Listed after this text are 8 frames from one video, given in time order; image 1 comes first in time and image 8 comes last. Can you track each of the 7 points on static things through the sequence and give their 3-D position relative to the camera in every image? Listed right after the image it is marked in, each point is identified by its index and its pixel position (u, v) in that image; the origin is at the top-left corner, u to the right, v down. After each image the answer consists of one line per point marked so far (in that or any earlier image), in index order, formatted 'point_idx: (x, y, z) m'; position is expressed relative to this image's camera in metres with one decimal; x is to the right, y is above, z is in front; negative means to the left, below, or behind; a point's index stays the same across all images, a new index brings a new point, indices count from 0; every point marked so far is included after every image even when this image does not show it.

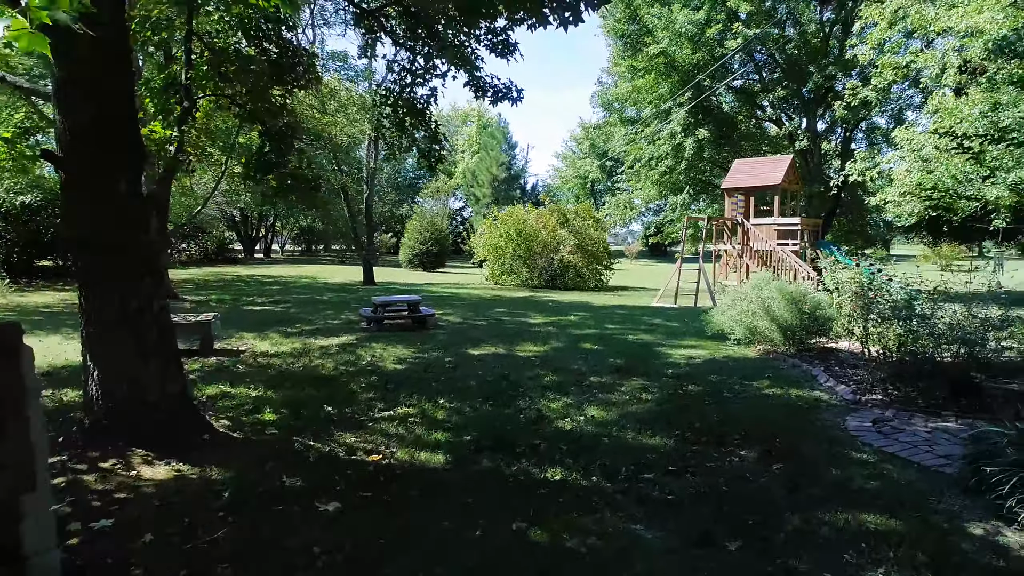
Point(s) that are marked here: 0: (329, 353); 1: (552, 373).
0: (-2.2, -0.8, +8.7) m
1: (+0.4, -0.9, +7.5) m
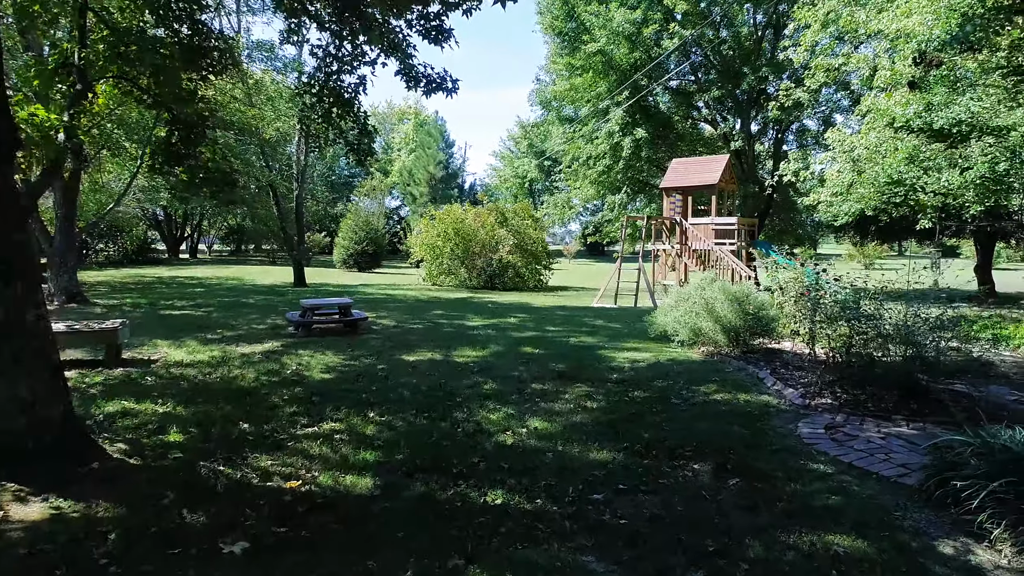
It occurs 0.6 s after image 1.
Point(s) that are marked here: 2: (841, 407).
0: (-3.0, -0.8, +8.1) m
1: (-0.2, -0.9, +7.1) m
2: (+2.7, -1.0, +5.8) m
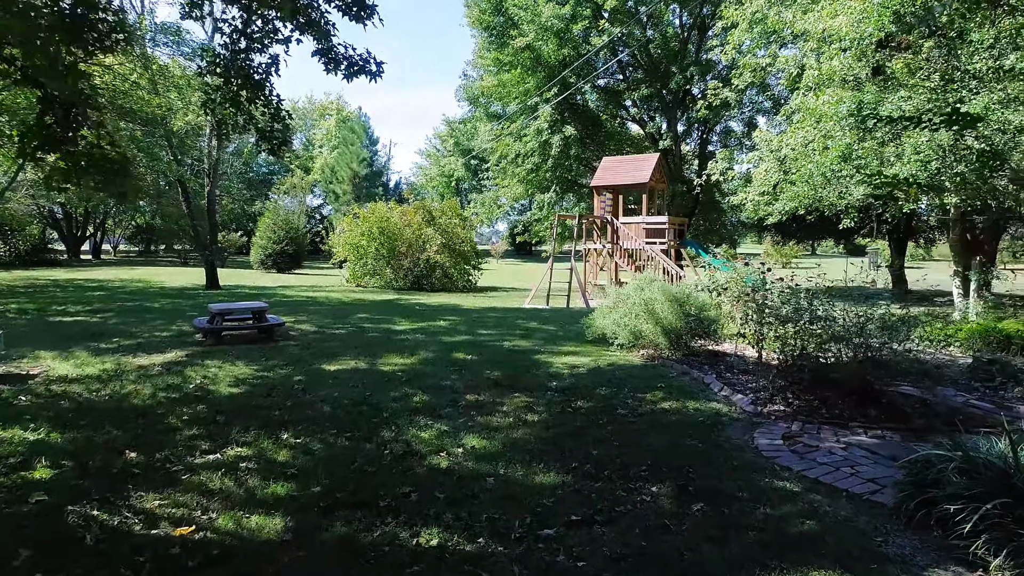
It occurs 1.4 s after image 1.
0: (-3.7, -0.9, +7.2) m
1: (-0.8, -0.9, +6.5) m
2: (+2.2, -1.0, +5.4) m
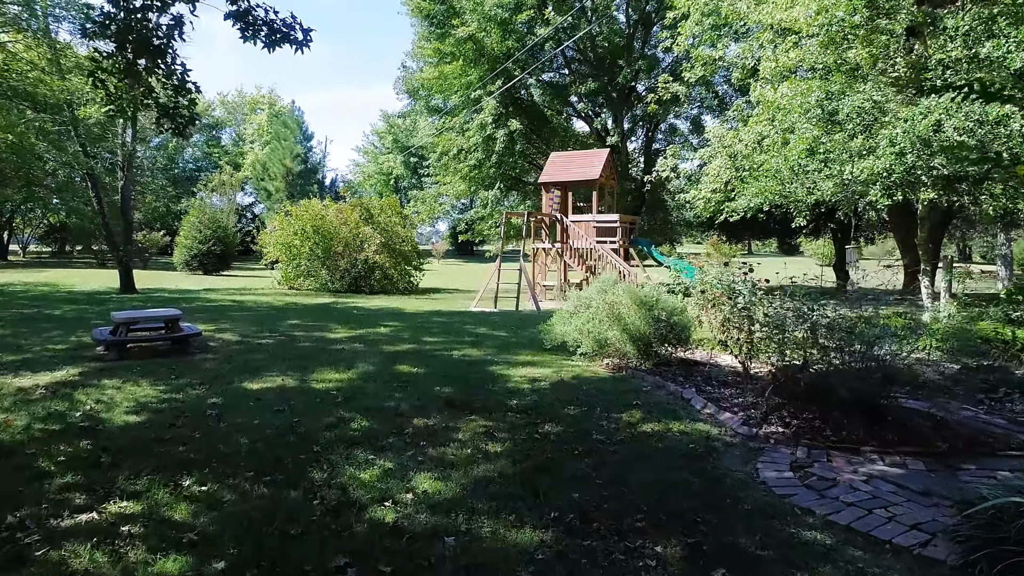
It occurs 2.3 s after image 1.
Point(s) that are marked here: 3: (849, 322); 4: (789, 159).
0: (-4.1, -0.9, +6.0) m
1: (-1.2, -1.0, +5.5) m
2: (+1.9, -1.0, +4.7) m
3: (+2.6, -0.3, +5.5) m
4: (+3.8, +1.8, +10.2) m
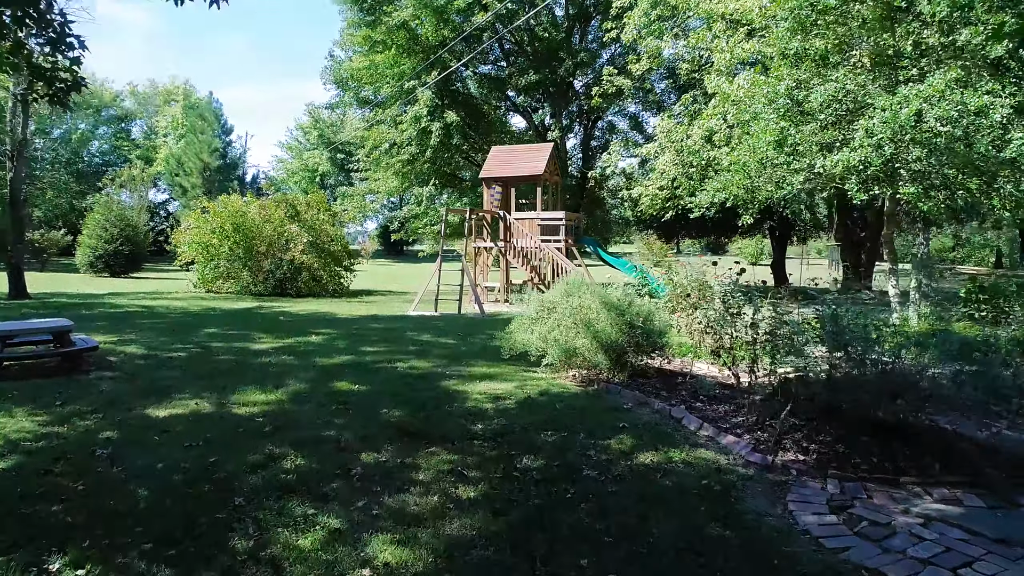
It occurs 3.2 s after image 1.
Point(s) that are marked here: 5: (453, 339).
0: (-4.3, -1.0, +4.7) m
1: (-1.4, -1.0, +4.5) m
2: (+1.7, -1.0, +4.0) m
3: (+2.4, -0.3, +4.9) m
4: (+3.1, +1.8, +9.7) m
5: (-0.8, -0.7, +9.2) m
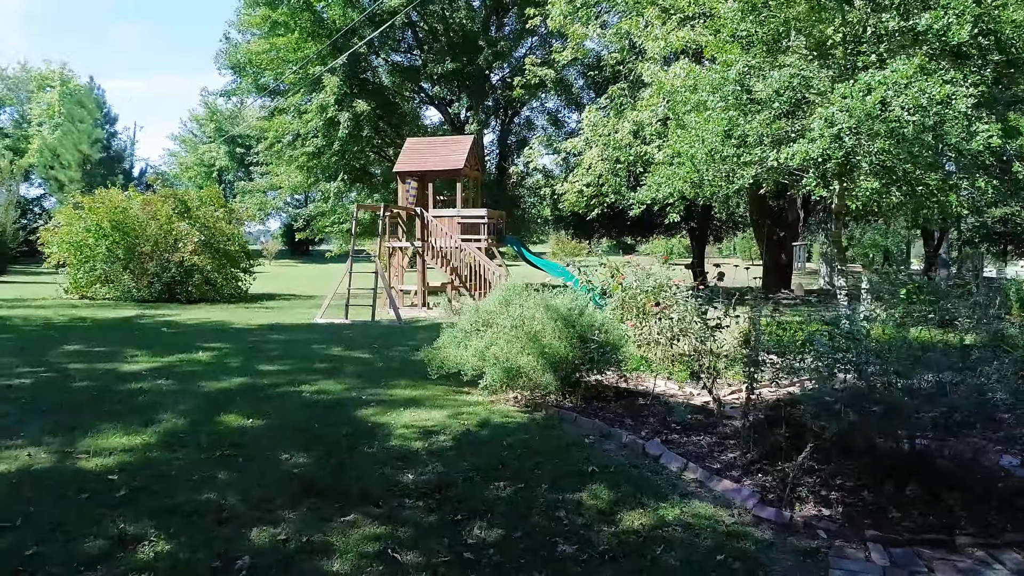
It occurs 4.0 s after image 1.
0: (-4.6, -1.1, +3.1) m
1: (-1.6, -1.1, +3.3) m
2: (+1.5, -1.1, +3.2) m
3: (+2.0, -0.4, +4.1) m
4: (+2.2, +1.8, +9.0) m
5: (-1.6, -0.7, +8.1) m
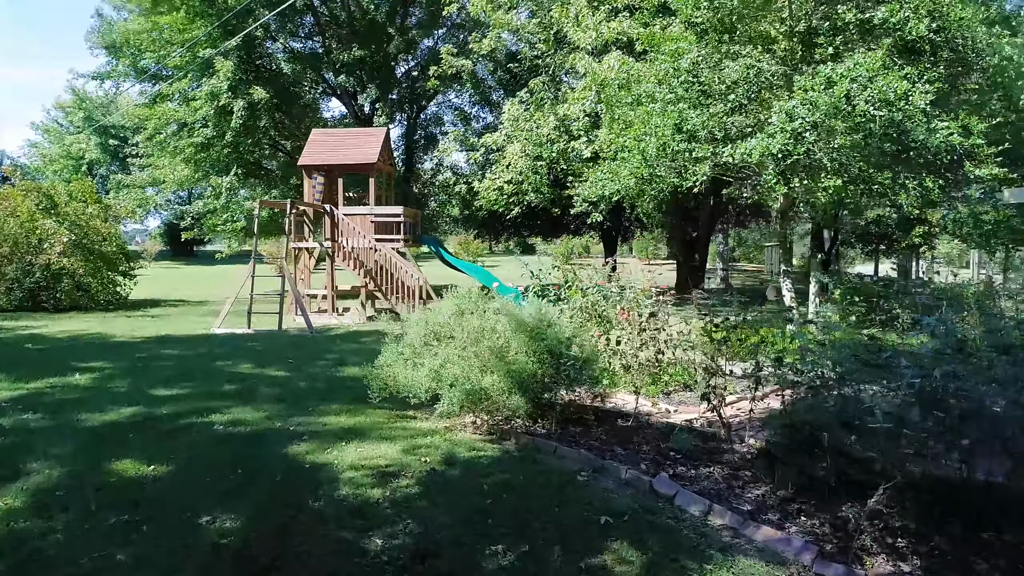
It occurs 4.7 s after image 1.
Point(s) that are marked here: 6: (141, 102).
0: (-4.4, -1.2, +1.7) m
1: (-1.5, -1.2, +2.3) m
2: (+1.6, -1.1, +2.7) m
3: (+2.0, -0.4, +3.6) m
4: (+1.3, +1.8, +8.5) m
5: (-2.2, -0.8, +7.0) m
6: (-10.1, +5.1, +19.5) m
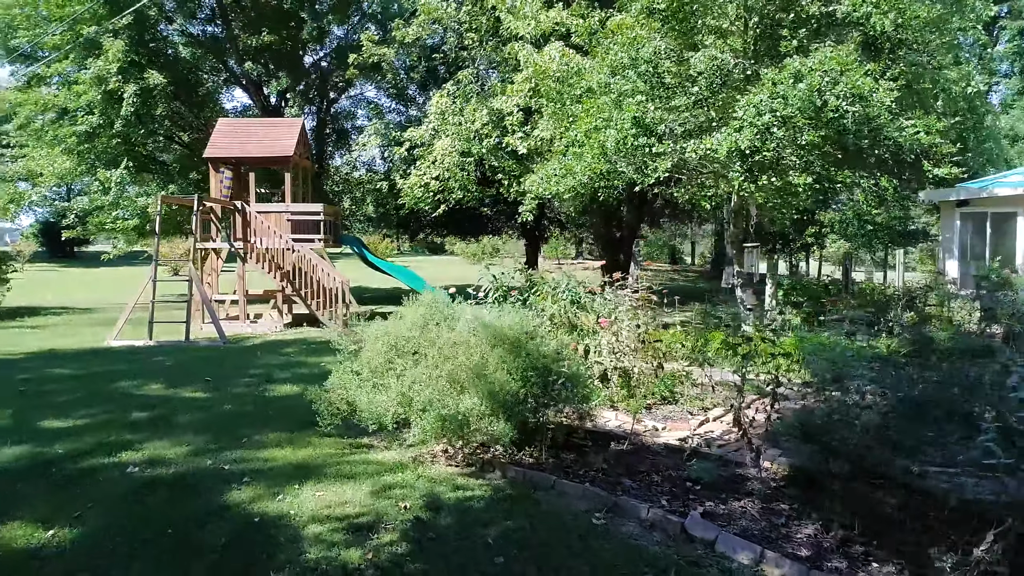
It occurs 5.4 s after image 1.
0: (-4.1, -1.3, +0.5) m
1: (-1.3, -1.2, +1.5) m
2: (+1.7, -1.1, +2.3) m
3: (+2.0, -0.4, +3.3) m
4: (+0.7, +1.7, +8.0) m
5: (-2.6, -0.9, +6.1) m
6: (-12.2, +5.0, +17.4) m
